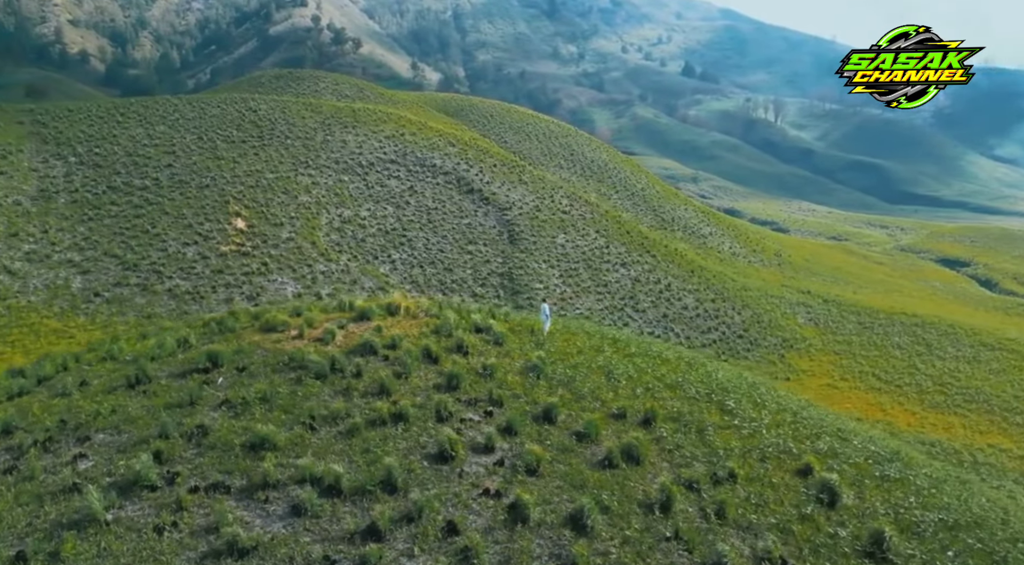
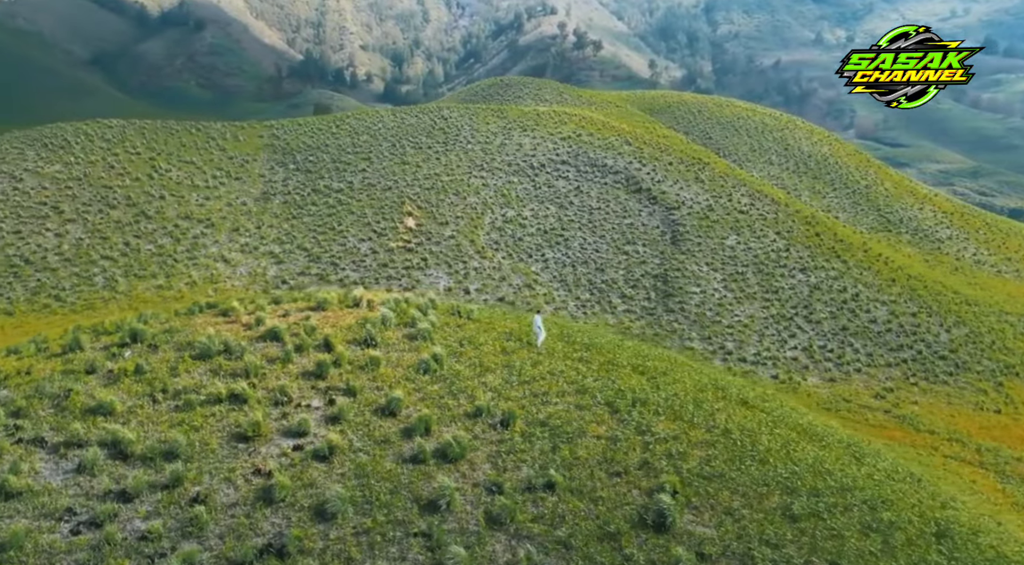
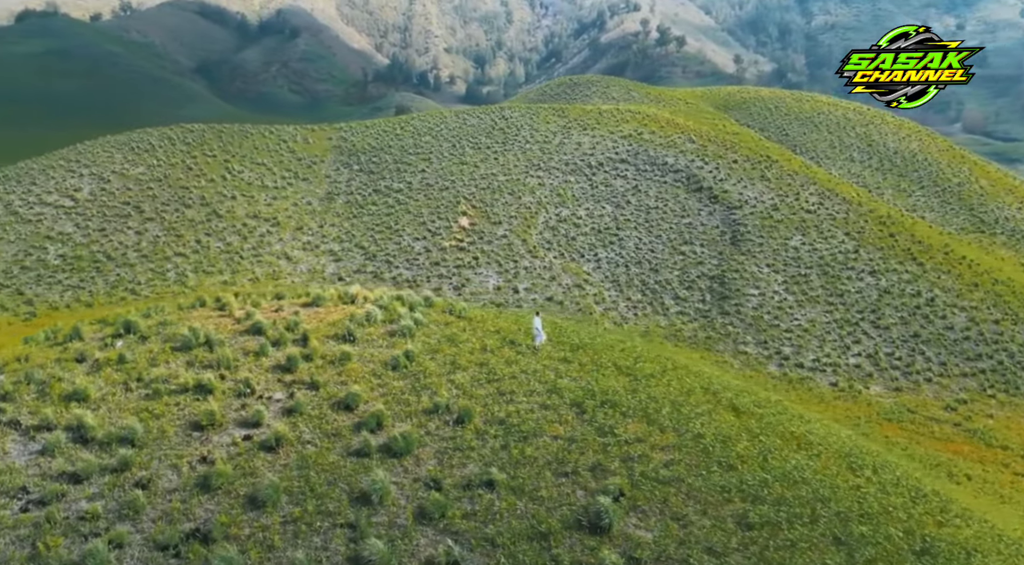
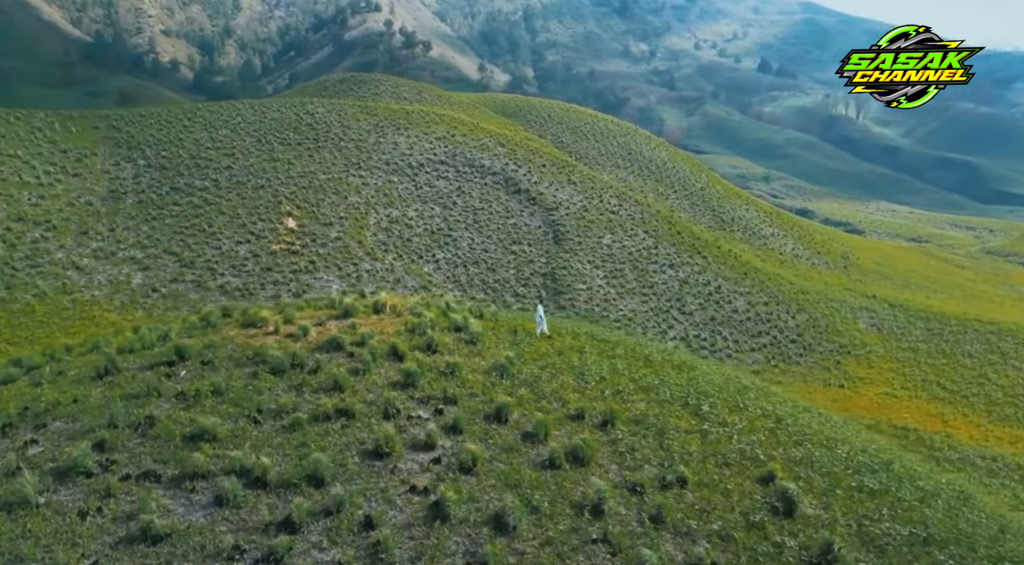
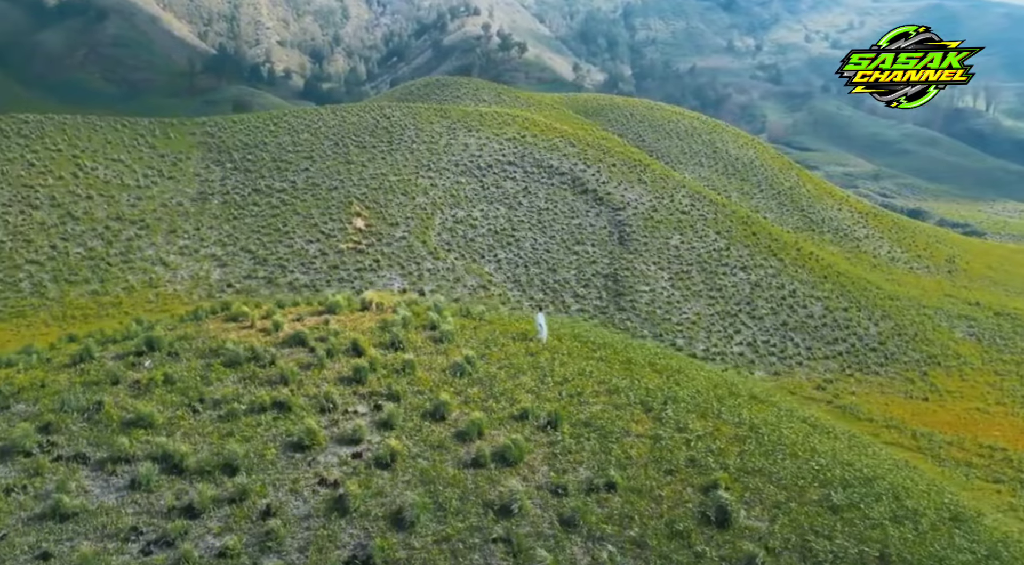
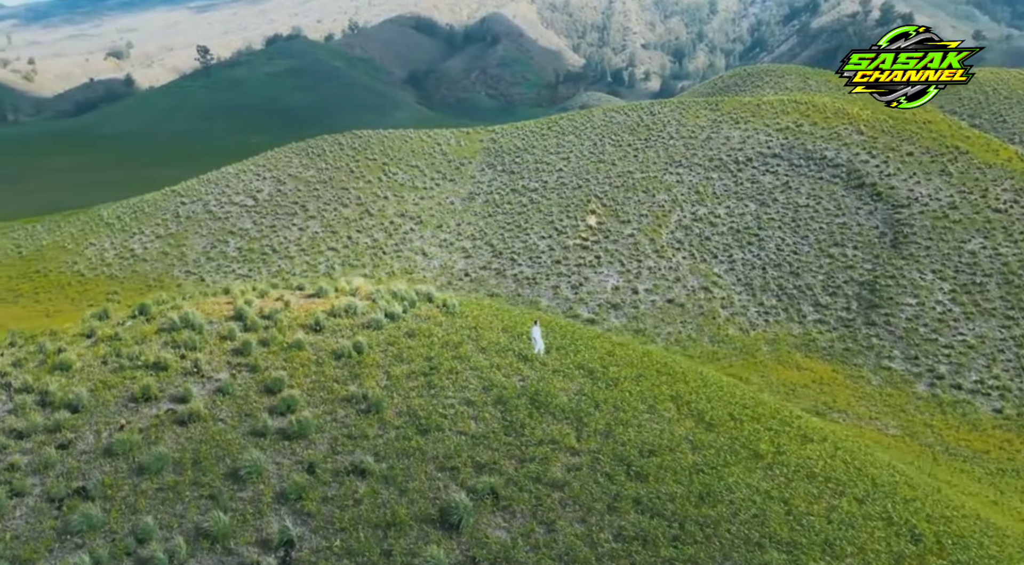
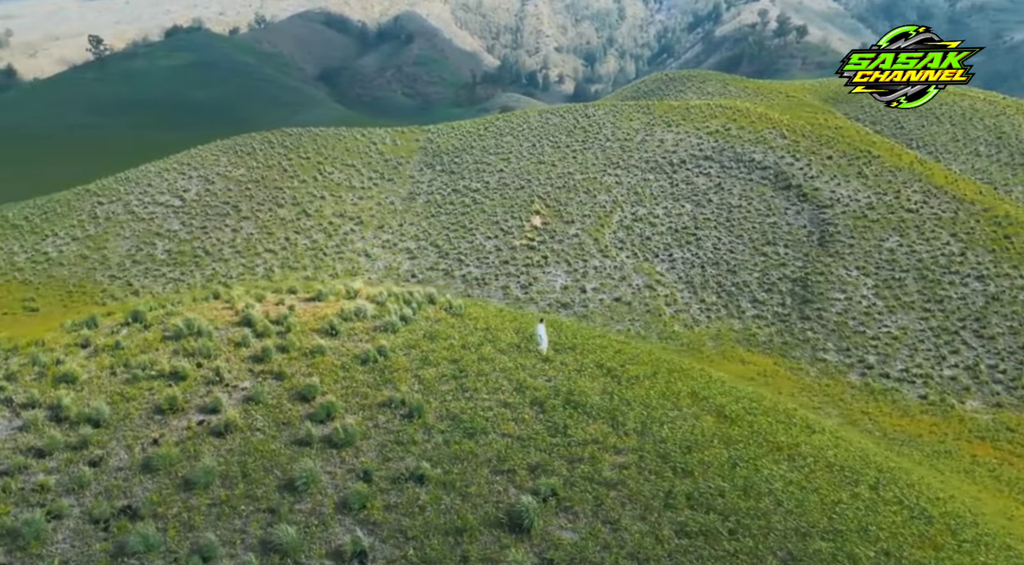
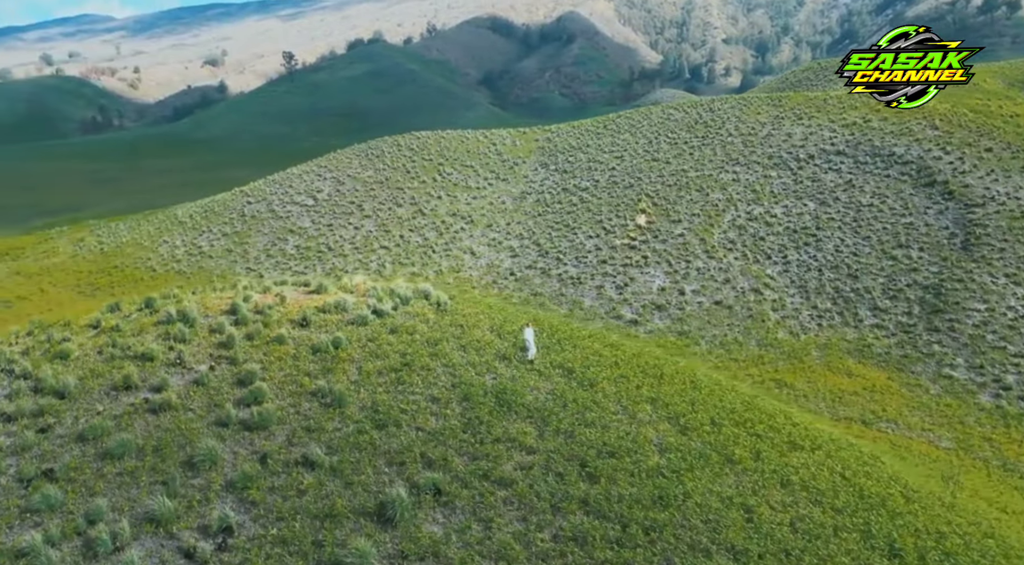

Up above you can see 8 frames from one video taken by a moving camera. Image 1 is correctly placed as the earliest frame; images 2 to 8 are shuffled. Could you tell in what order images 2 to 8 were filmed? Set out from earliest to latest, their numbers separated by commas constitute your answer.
4, 5, 2, 3, 7, 6, 8
